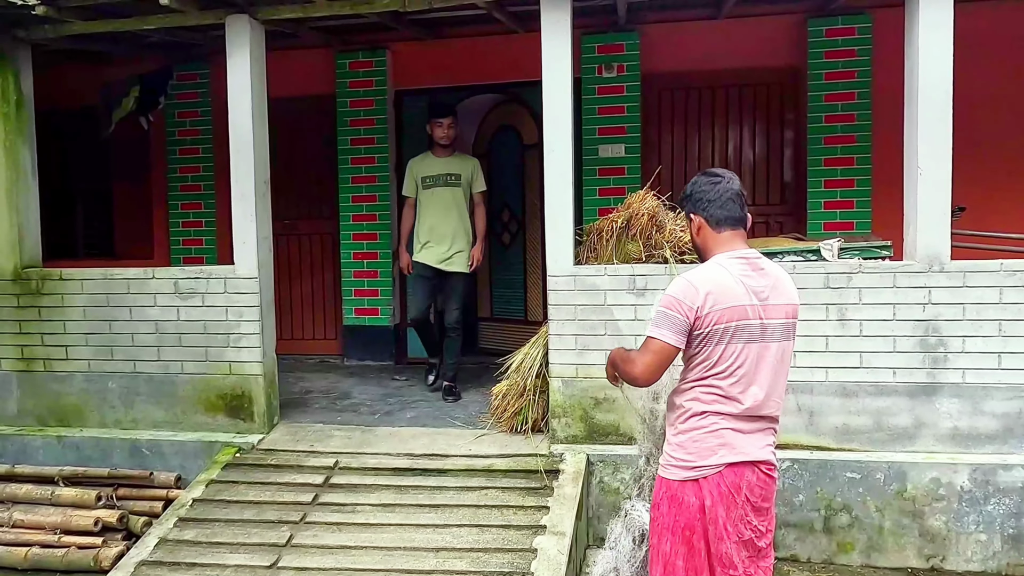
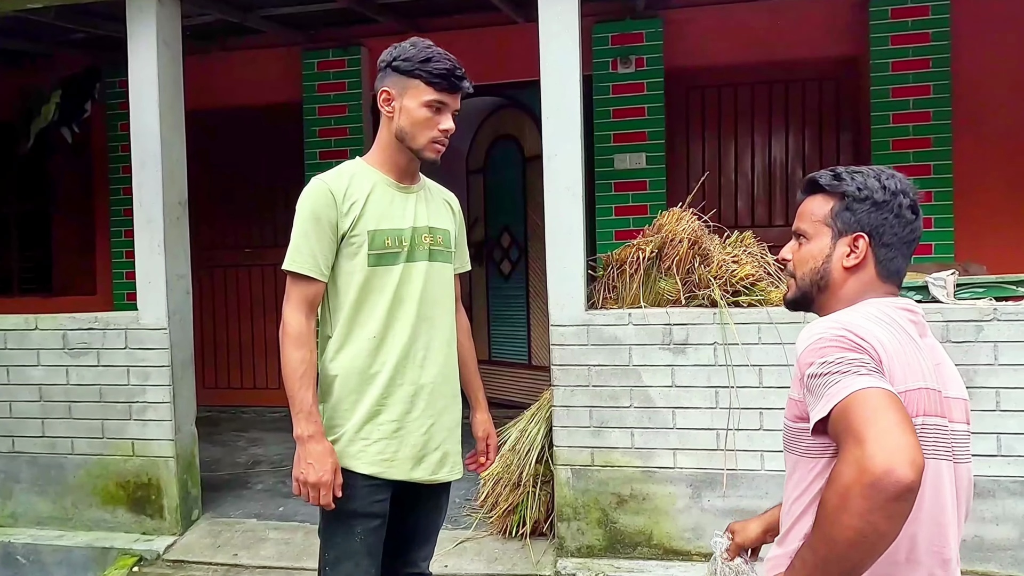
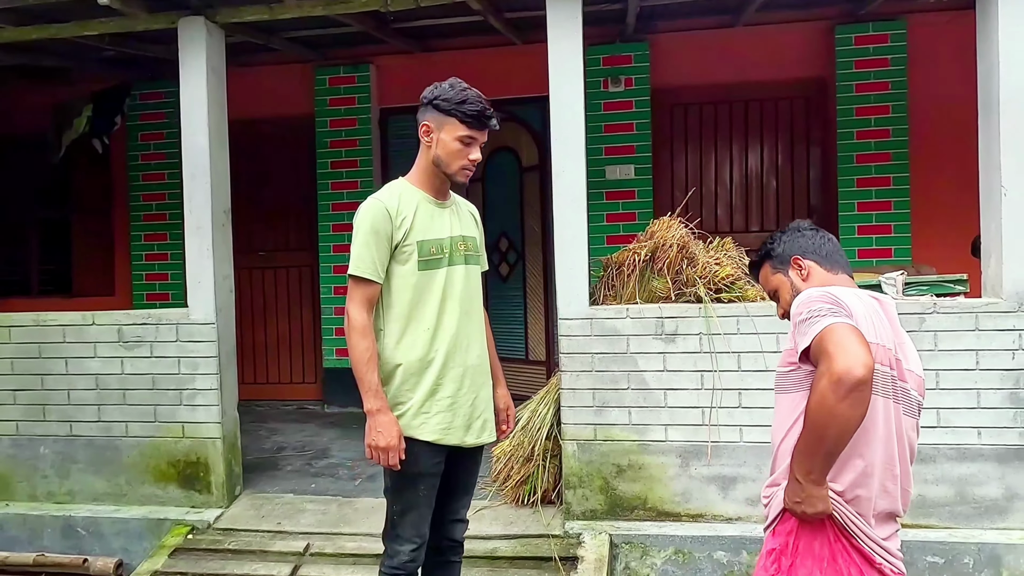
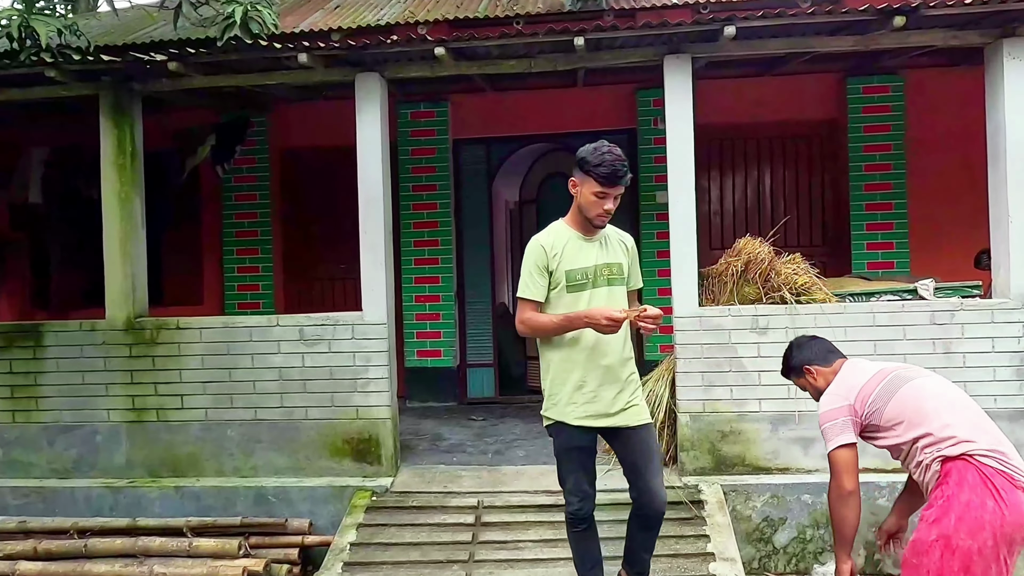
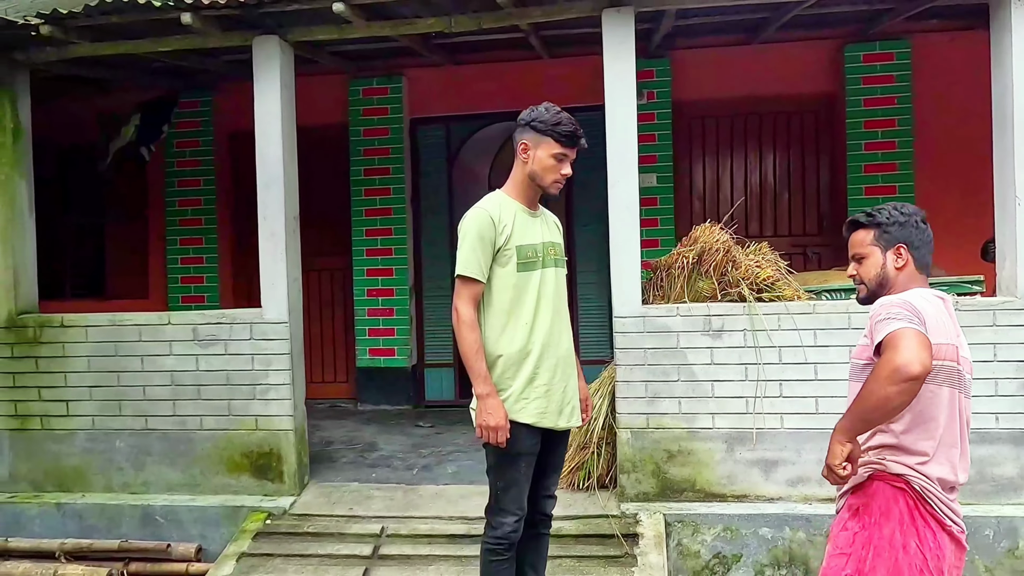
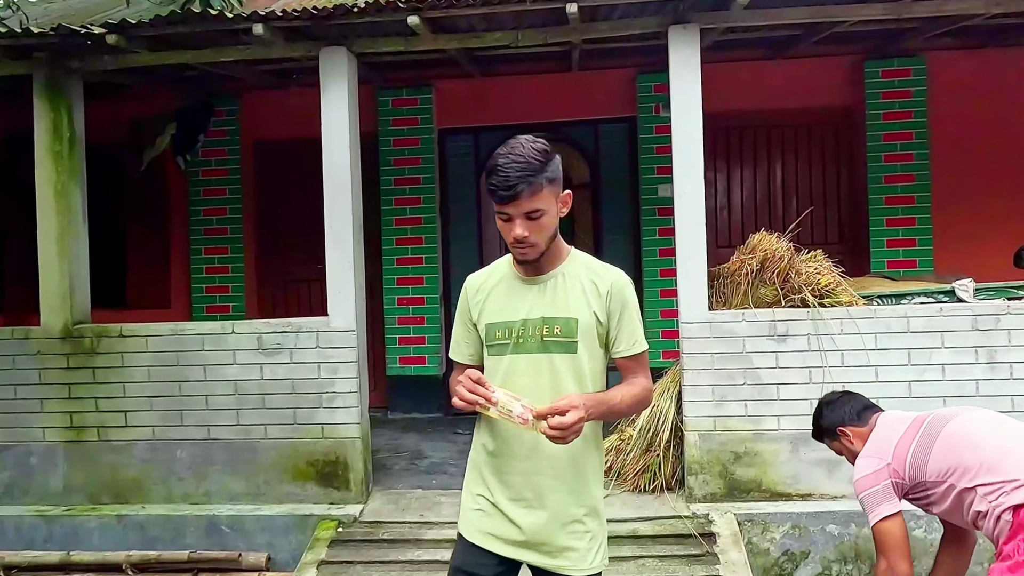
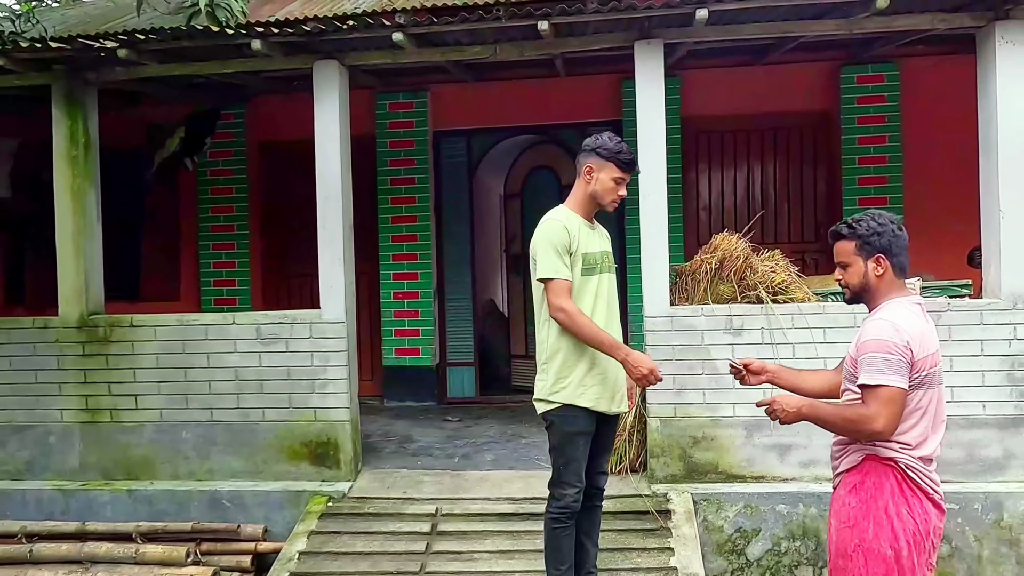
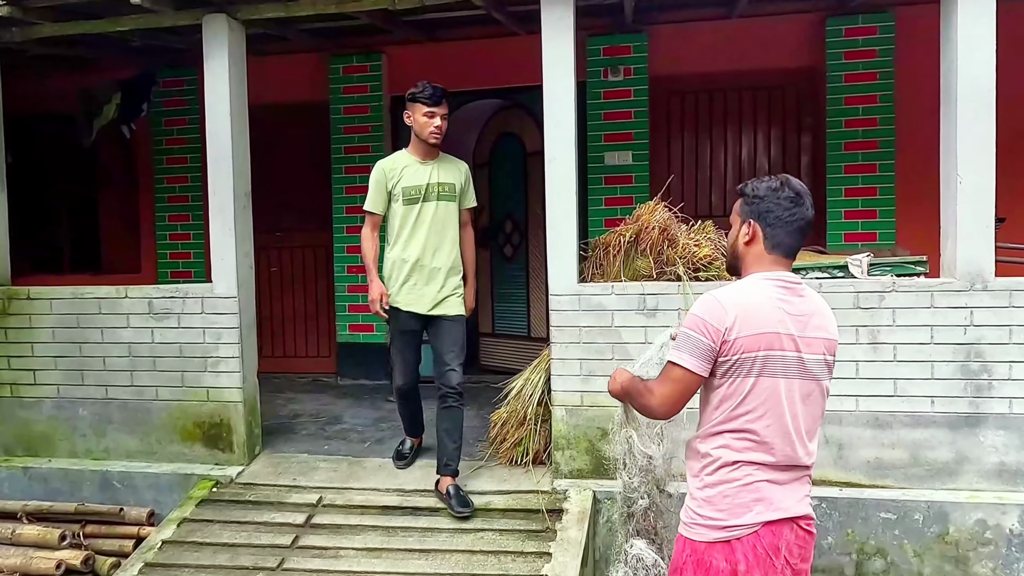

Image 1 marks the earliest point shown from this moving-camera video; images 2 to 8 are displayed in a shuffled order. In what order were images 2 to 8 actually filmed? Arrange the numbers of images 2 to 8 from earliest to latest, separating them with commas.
8, 2, 3, 5, 7, 4, 6
